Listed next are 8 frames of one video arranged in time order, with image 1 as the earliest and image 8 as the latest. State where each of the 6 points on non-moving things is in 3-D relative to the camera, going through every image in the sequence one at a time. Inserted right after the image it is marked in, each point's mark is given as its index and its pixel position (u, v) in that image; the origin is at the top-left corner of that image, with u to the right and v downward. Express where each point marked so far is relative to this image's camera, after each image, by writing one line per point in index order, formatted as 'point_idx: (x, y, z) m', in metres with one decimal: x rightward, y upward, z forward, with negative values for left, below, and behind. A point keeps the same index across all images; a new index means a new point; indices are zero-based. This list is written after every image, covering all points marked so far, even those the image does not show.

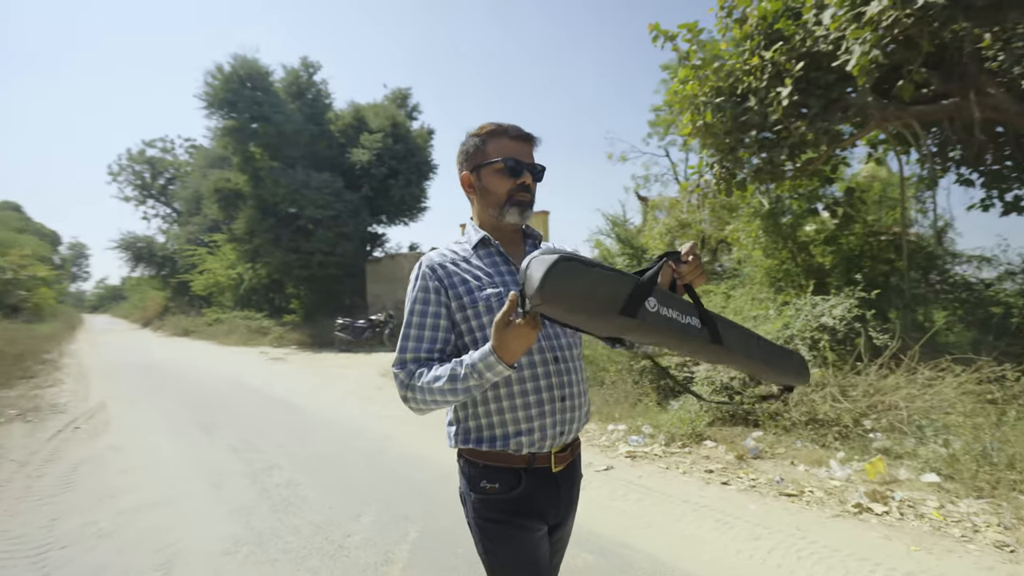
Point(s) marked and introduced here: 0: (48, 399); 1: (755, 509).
0: (-7.1, -1.7, +9.0) m
1: (+1.6, -1.4, +3.8) m
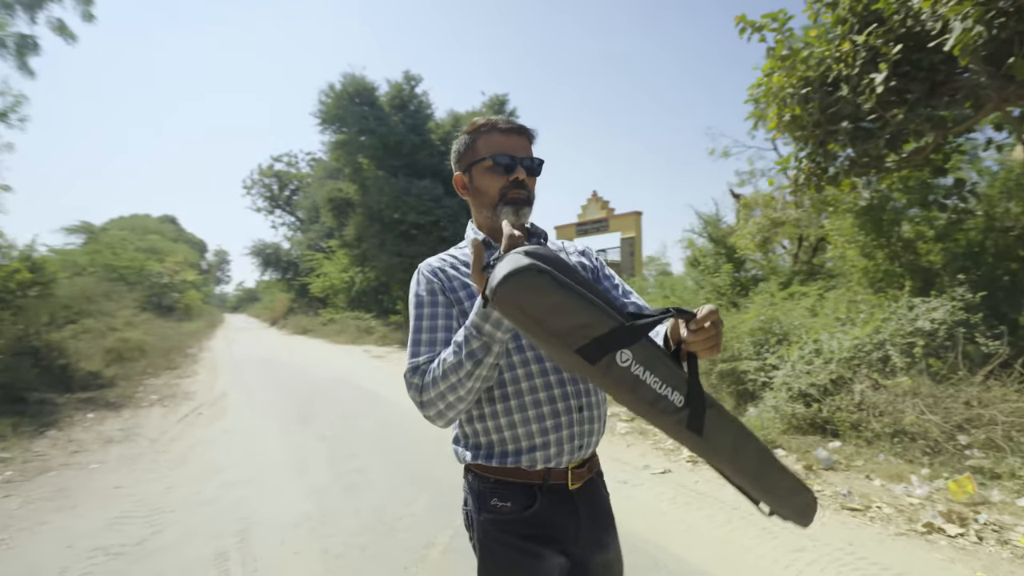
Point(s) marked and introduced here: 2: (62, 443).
0: (-5.8, -1.8, +10.3) m
1: (+1.8, -1.5, +3.6) m
2: (-4.7, -1.6, +6.1) m
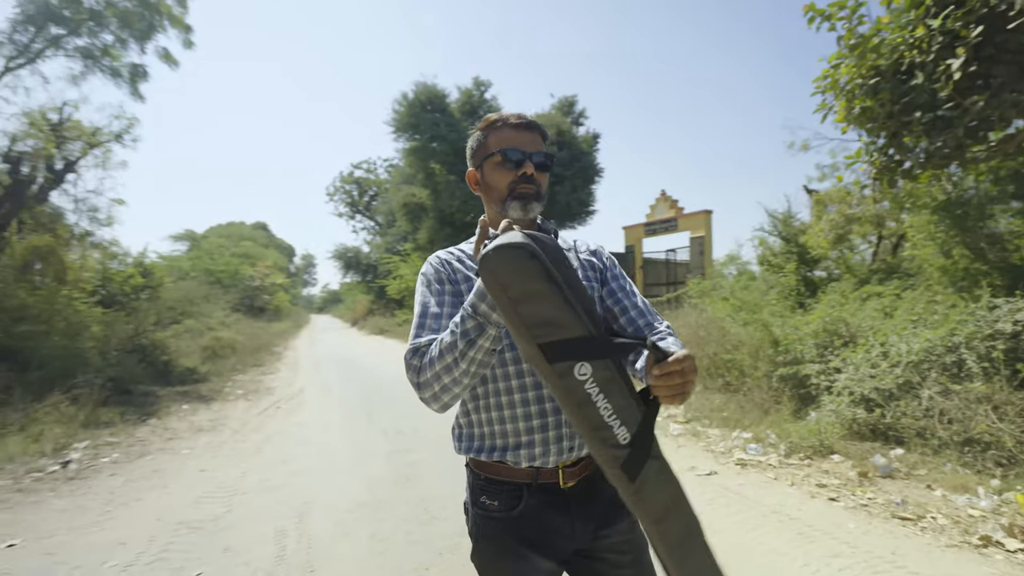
0: (-4.7, -1.8, +11.2) m
1: (+2.1, -1.5, +3.5) m
2: (-4.1, -1.7, +6.8) m
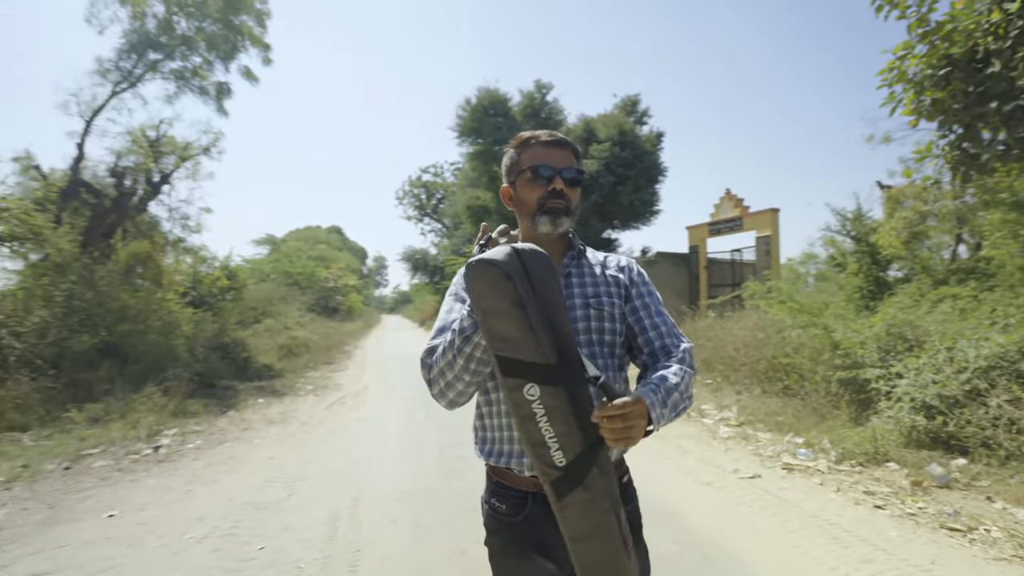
0: (-3.5, -1.9, +11.8) m
1: (+2.3, -1.5, +3.5) m
2: (-3.5, -1.7, +7.5) m
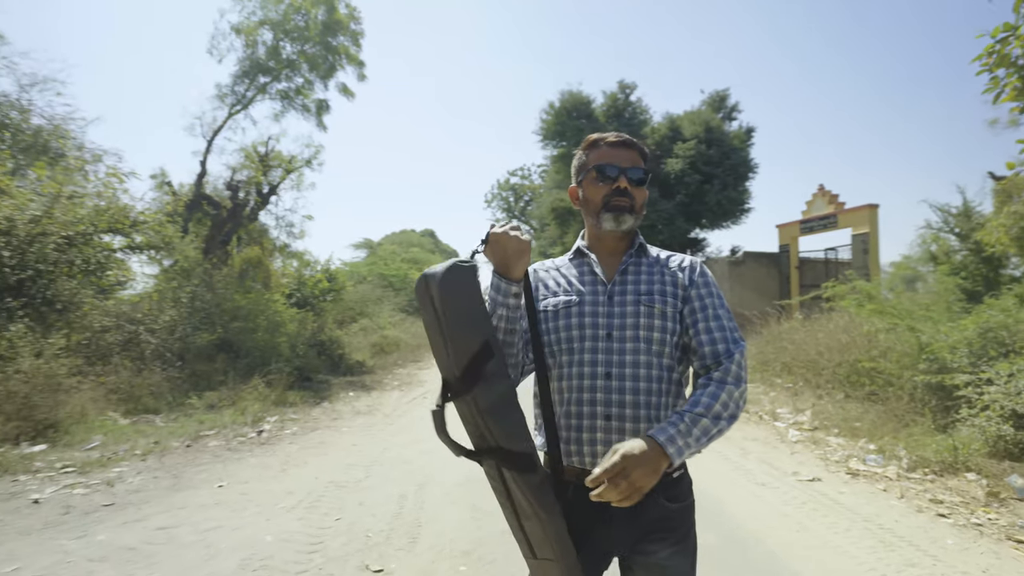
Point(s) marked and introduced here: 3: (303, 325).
0: (-1.9, -1.9, +12.5) m
1: (+2.5, -1.5, +3.4) m
2: (-2.6, -1.7, +8.2) m
3: (-4.6, -0.8, +13.0) m
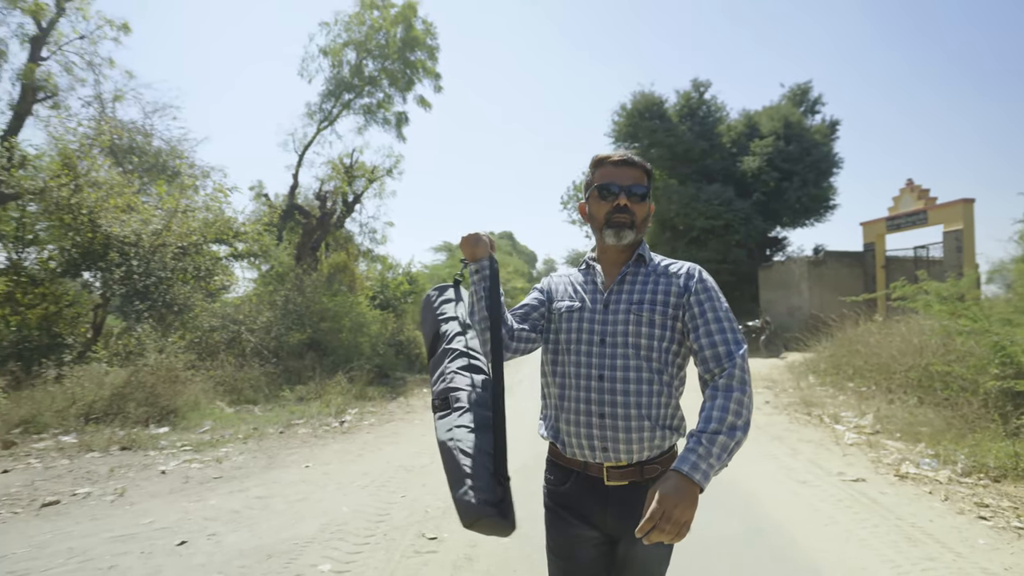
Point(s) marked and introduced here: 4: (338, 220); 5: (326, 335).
0: (-0.4, -2.0, +13.1) m
1: (+2.8, -1.5, +3.5) m
2: (-1.6, -1.8, +8.9) m
3: (-3.1, -0.9, +13.9) m
4: (-4.7, +1.8, +15.5) m
5: (-3.9, -1.0, +12.1) m
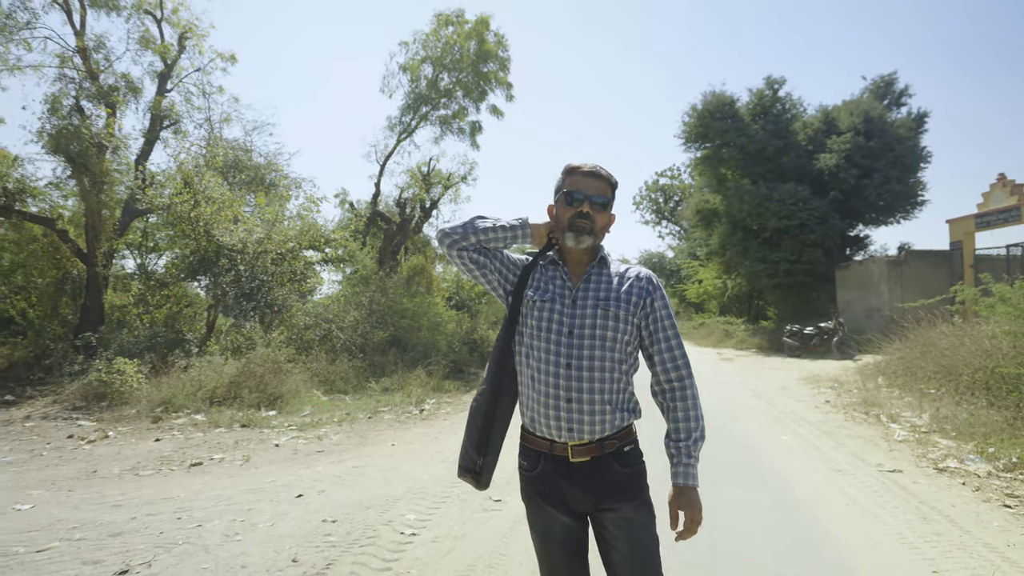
0: (+1.2, -2.0, +13.7) m
1: (+3.1, -1.5, +3.8) m
2: (-0.6, -1.8, +9.7) m
3: (-1.4, -0.9, +14.9) m
4: (-2.8, +1.8, +16.7) m
5: (-2.4, -1.0, +13.2) m
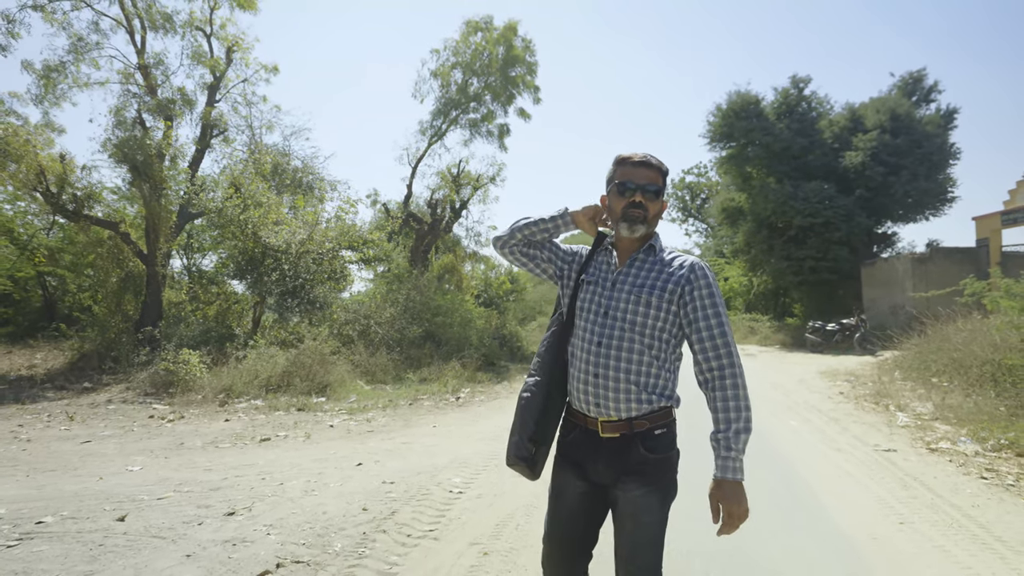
0: (+1.8, -1.9, +14.3) m
1: (+3.3, -1.5, +4.3) m
2: (-0.1, -1.8, +10.4) m
3: (-0.6, -0.9, +15.6) m
4: (-1.9, +1.8, +17.4) m
5: (-1.7, -1.0, +13.9) m
